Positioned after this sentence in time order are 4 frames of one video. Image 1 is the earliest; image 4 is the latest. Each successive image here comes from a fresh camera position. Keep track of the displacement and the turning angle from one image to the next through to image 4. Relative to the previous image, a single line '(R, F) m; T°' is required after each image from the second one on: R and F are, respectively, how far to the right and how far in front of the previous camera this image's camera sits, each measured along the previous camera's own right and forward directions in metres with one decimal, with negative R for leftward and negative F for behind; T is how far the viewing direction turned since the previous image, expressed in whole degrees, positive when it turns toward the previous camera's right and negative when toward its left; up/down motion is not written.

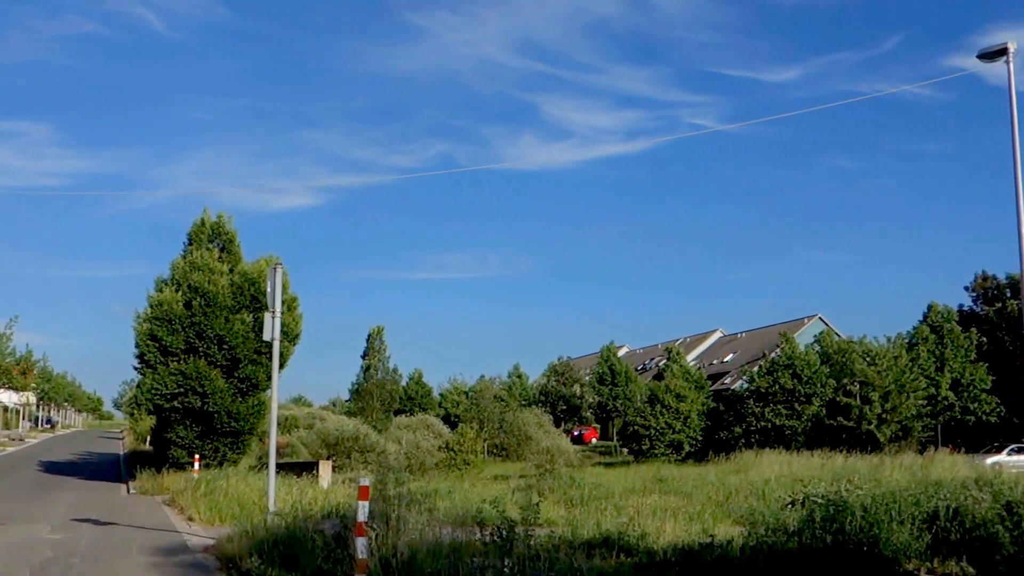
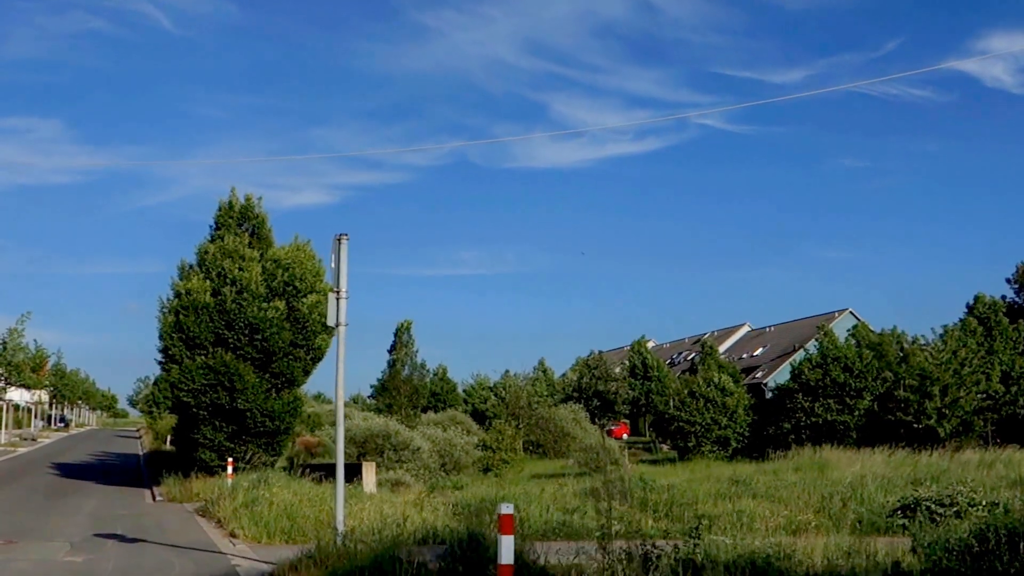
(-0.9, +1.9) m; -1°
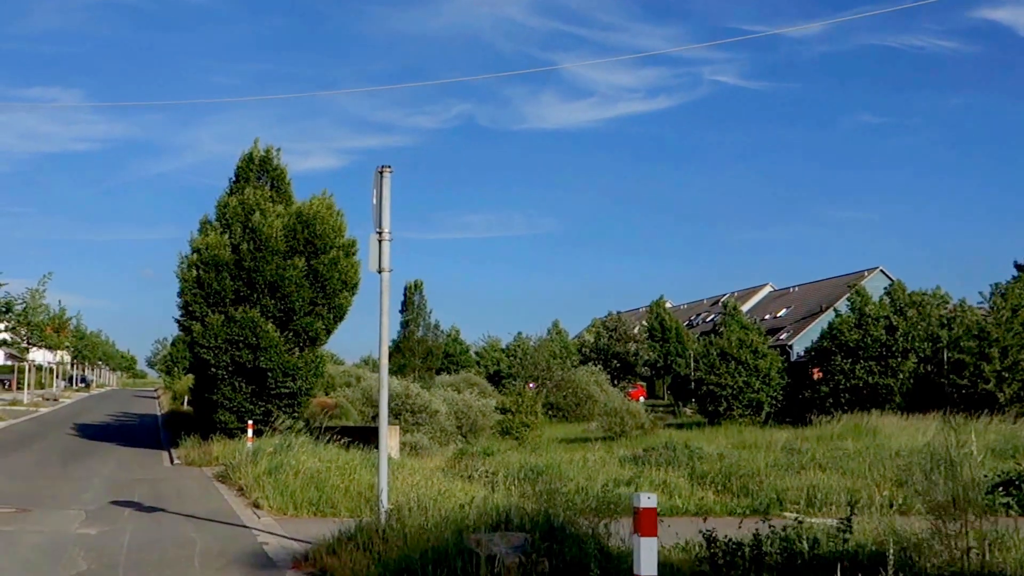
(-0.6, +1.5) m; -1°
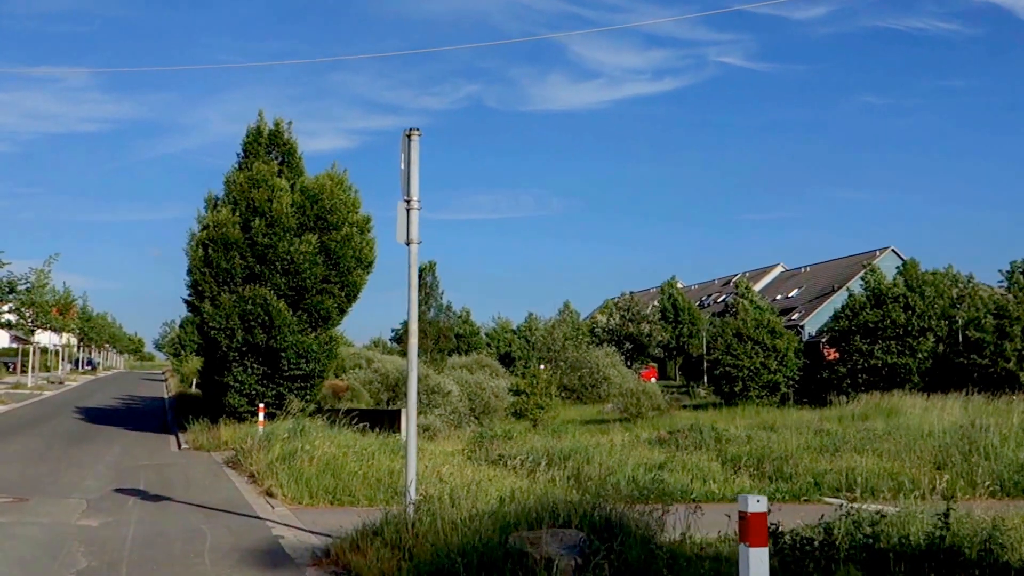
(-0.2, +0.7) m; 0°
